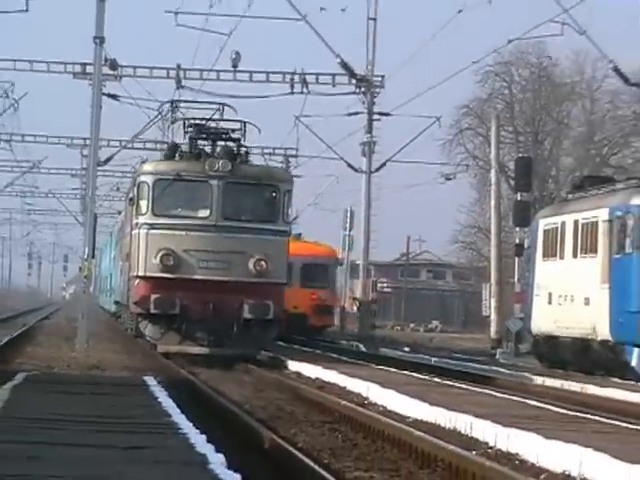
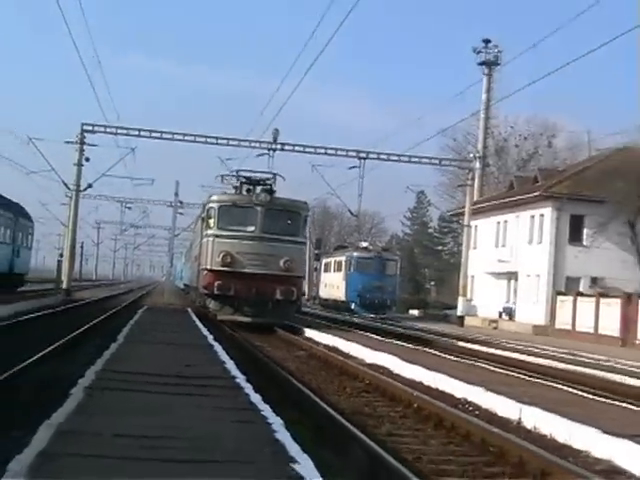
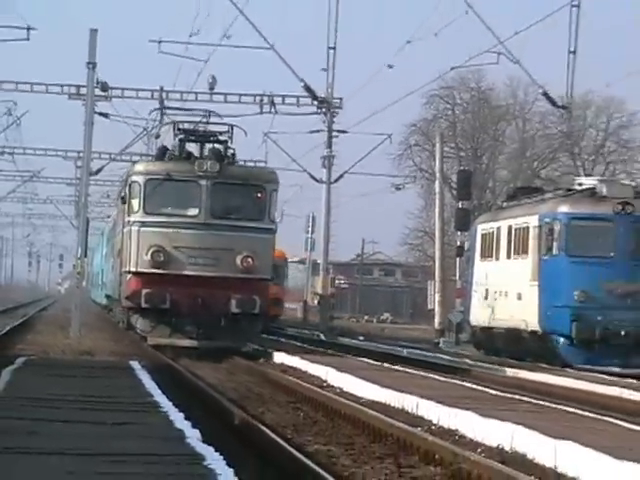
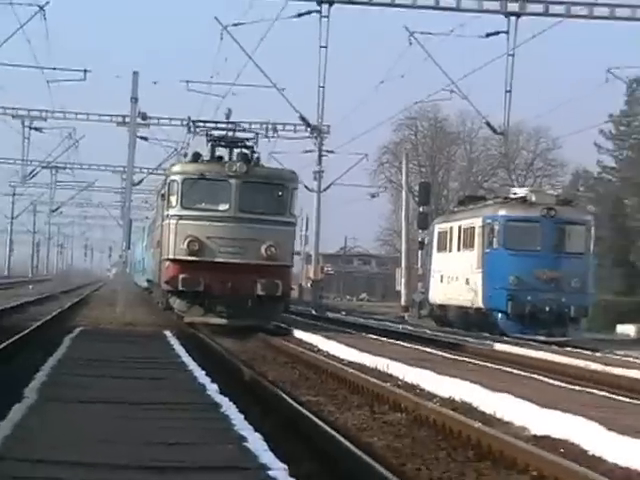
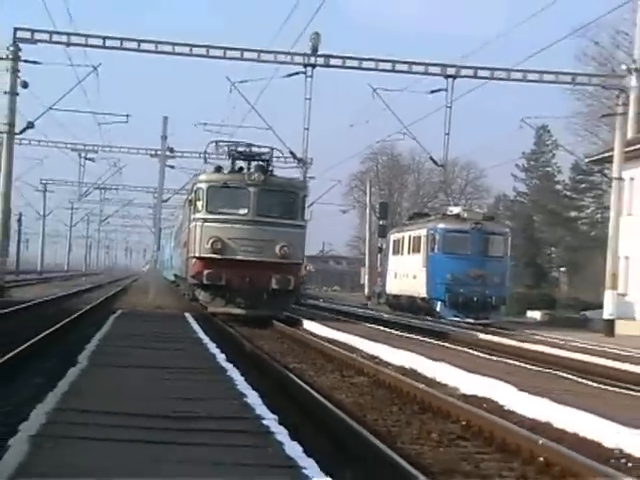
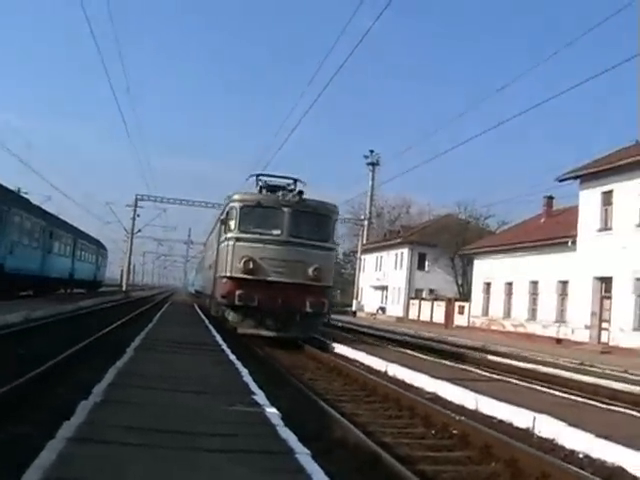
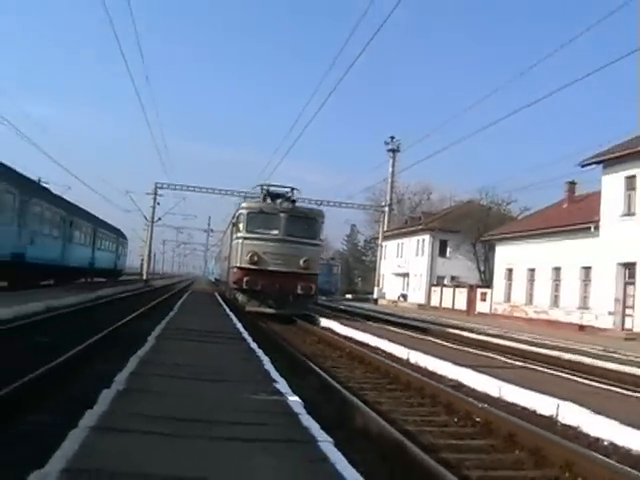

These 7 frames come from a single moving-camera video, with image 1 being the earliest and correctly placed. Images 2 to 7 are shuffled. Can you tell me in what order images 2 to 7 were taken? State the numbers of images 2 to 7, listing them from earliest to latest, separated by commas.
3, 4, 5, 2, 7, 6
